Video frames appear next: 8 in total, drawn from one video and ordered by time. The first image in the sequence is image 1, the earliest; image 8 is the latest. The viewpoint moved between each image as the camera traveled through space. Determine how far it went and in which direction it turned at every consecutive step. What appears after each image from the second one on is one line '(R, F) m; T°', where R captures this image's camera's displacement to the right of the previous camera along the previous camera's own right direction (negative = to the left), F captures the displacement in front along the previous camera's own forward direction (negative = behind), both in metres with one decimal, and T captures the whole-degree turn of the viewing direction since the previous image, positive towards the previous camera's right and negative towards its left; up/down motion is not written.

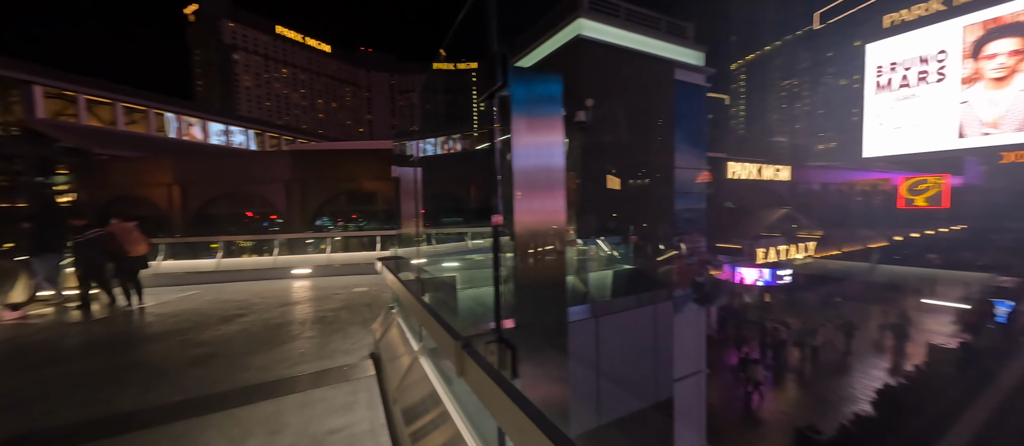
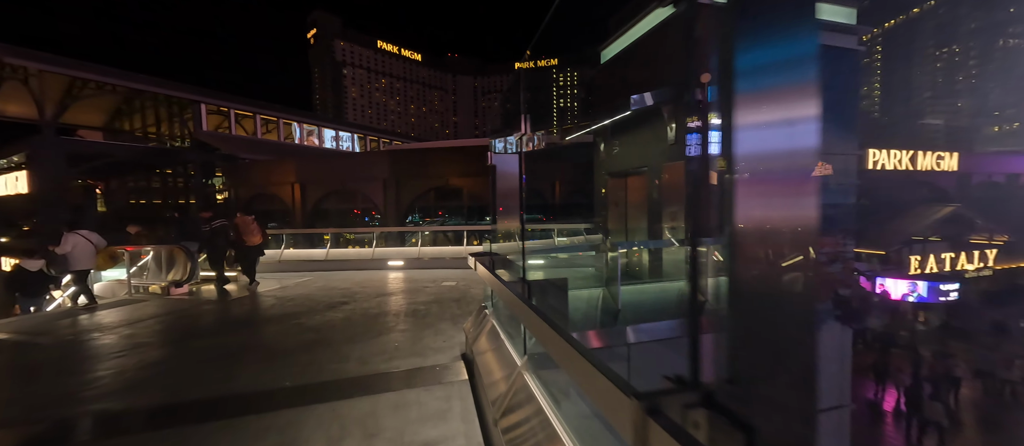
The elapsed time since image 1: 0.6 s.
(-0.2, +0.4) m; -12°
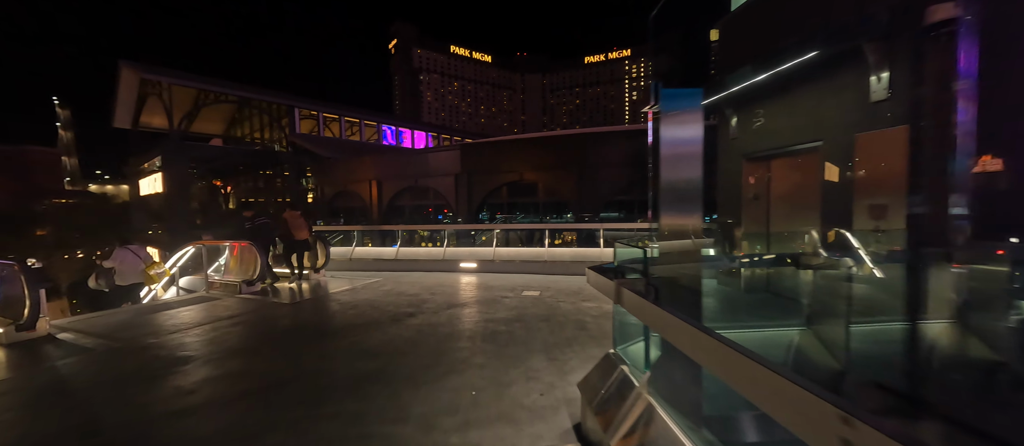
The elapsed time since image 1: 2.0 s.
(-0.5, +1.3) m; -10°
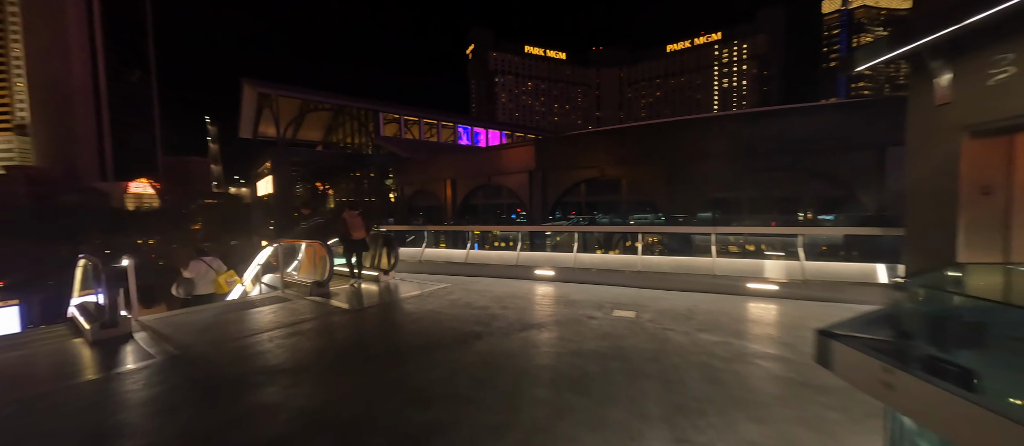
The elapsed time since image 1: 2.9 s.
(-0.2, +1.0) m; -11°
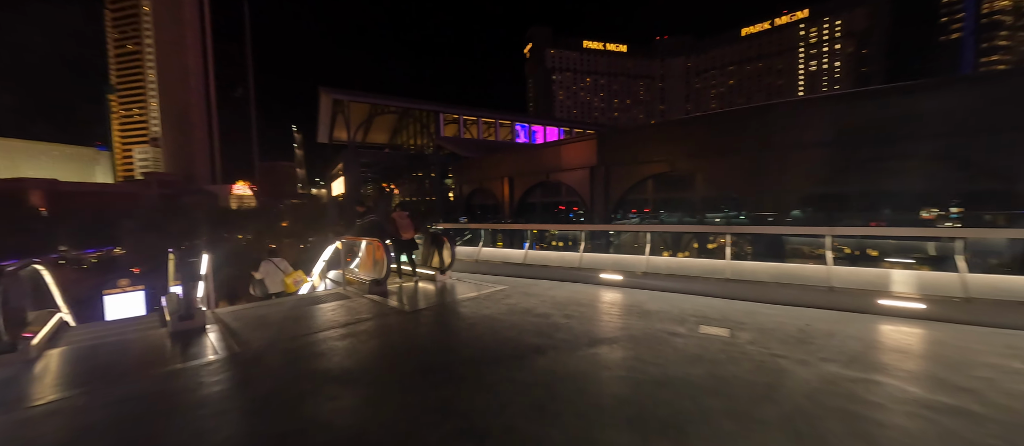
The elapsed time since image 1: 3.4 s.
(-0.1, +0.5) m; -9°
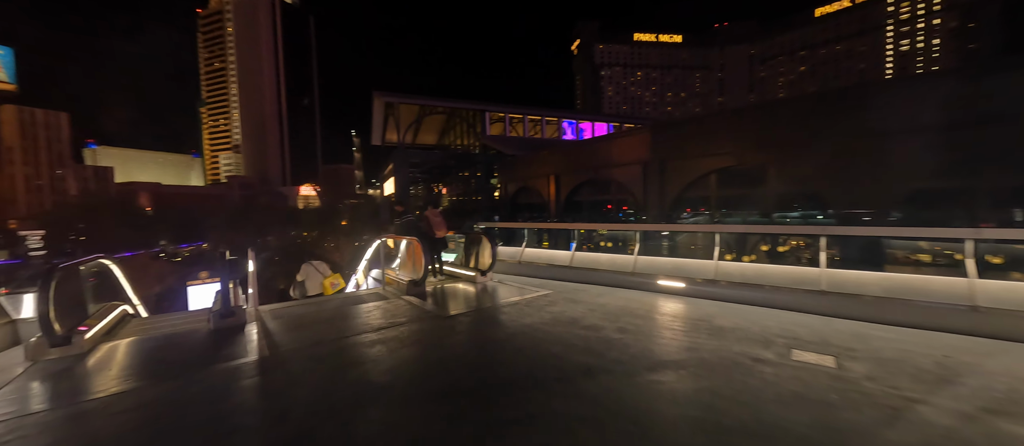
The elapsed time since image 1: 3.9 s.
(0.0, +0.5) m; -7°
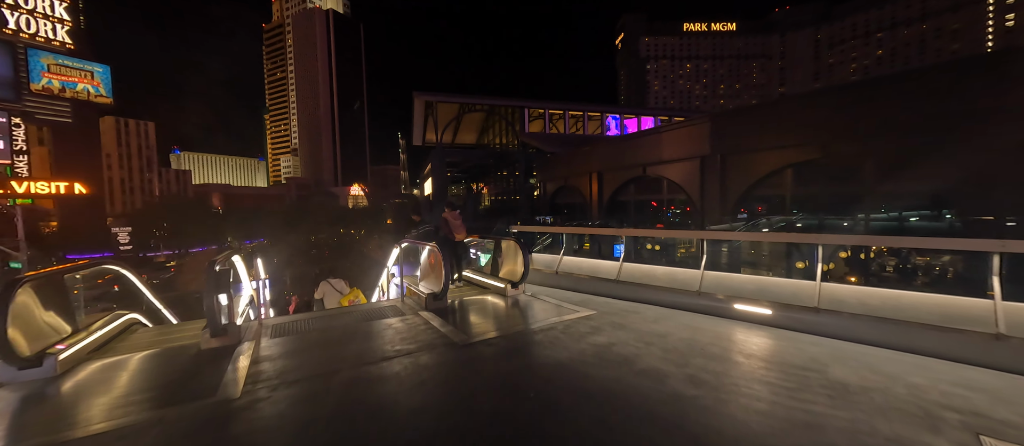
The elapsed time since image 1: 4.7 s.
(+0.1, +1.0) m; -6°
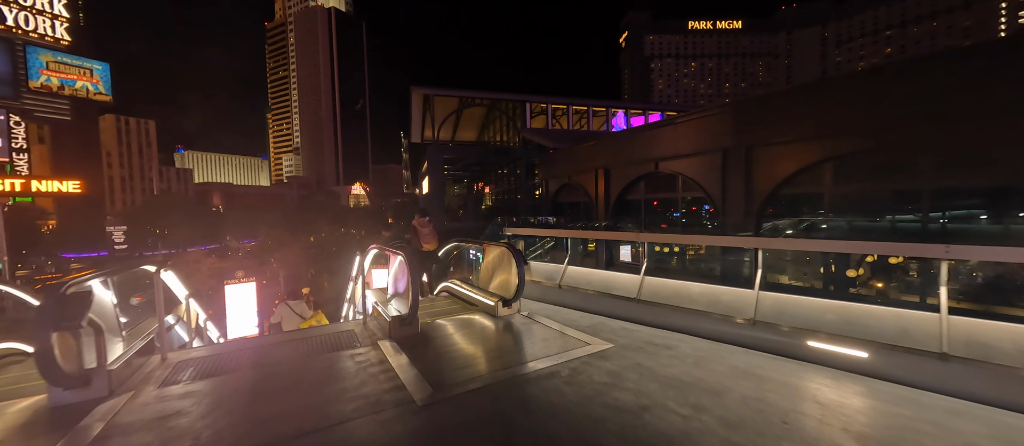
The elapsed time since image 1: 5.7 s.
(+0.1, +1.3) m; 0°
